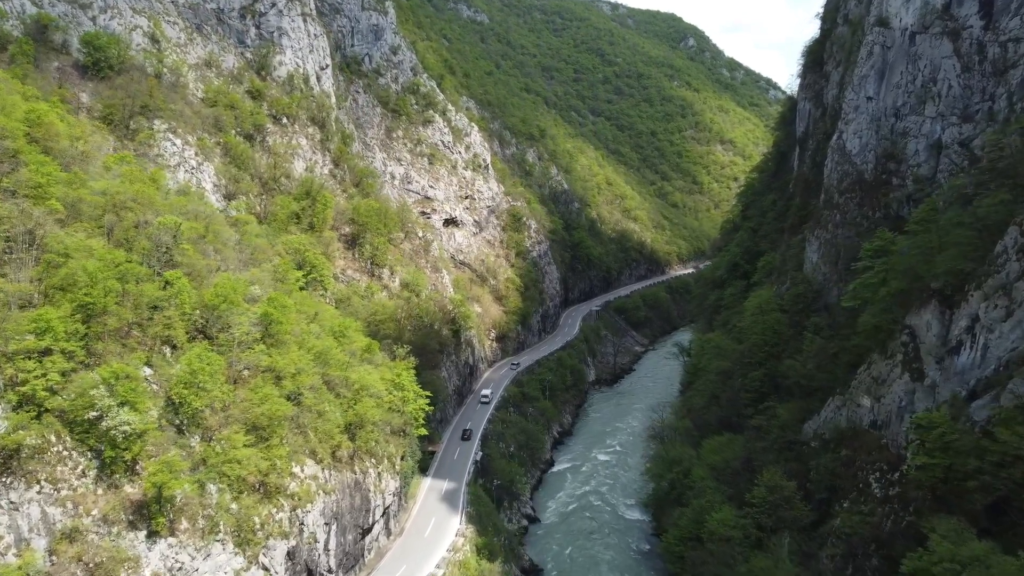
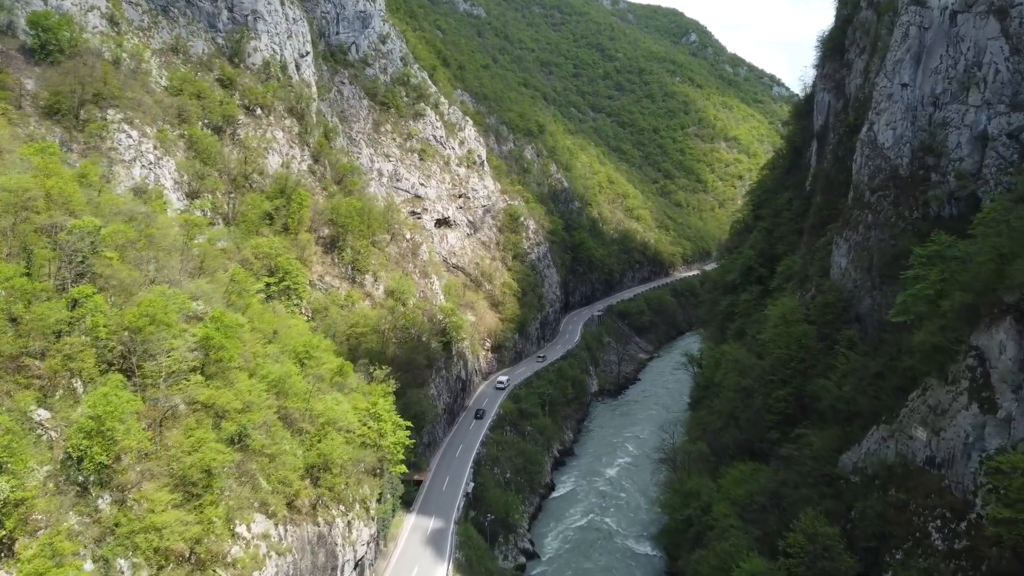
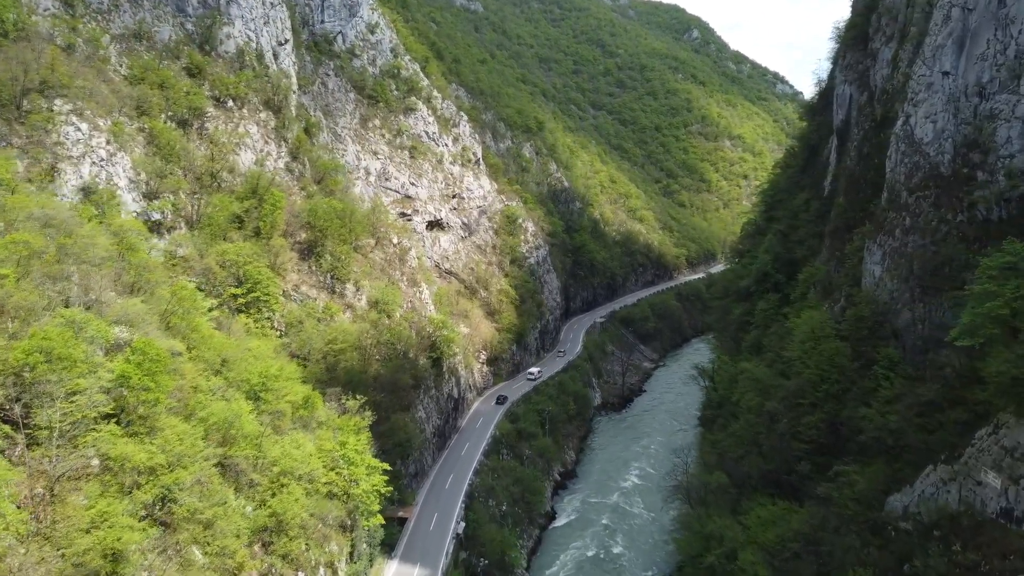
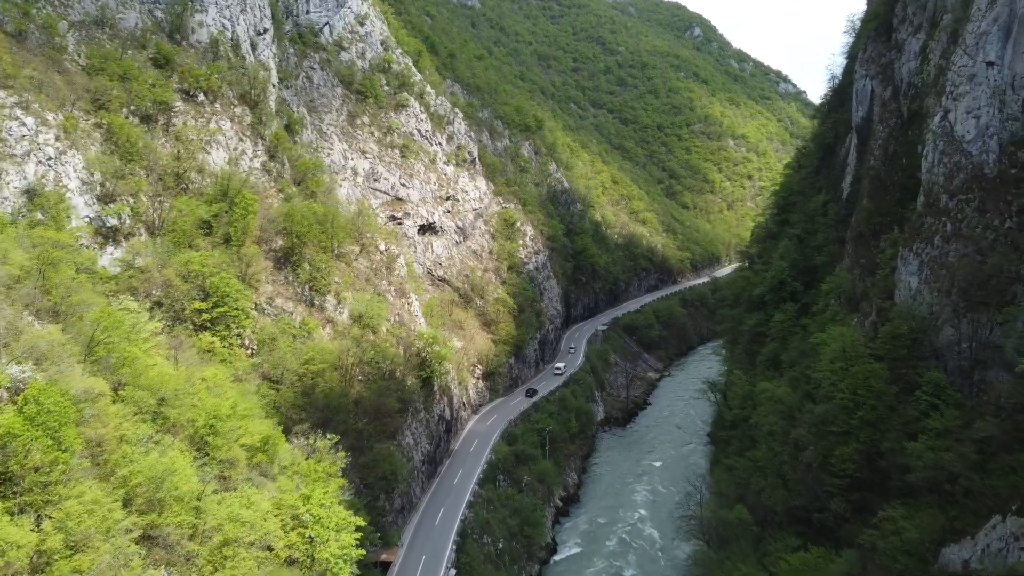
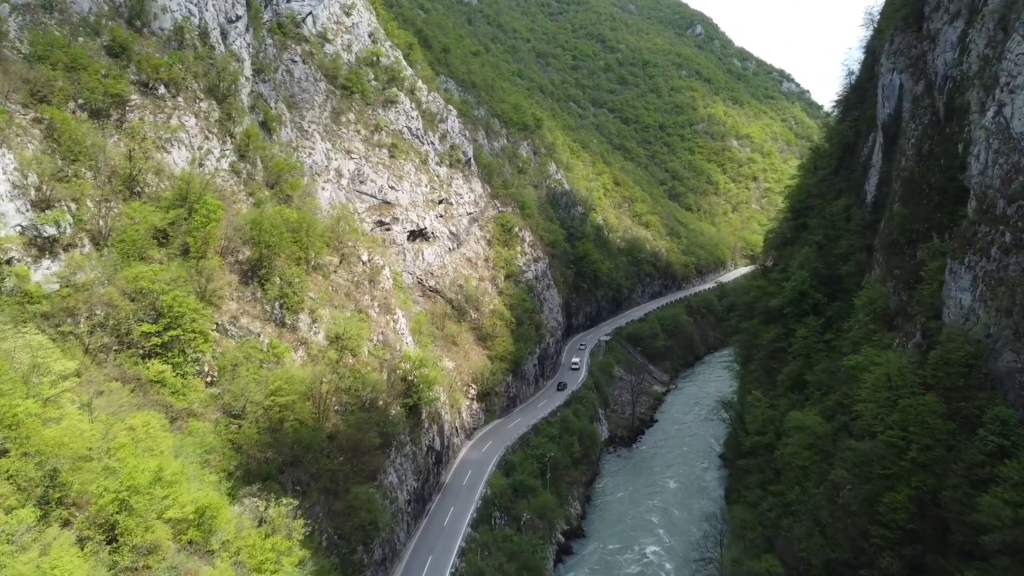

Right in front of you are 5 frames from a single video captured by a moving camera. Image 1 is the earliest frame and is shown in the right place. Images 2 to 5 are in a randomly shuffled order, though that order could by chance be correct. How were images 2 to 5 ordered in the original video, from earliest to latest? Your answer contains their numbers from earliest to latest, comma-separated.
2, 3, 4, 5
